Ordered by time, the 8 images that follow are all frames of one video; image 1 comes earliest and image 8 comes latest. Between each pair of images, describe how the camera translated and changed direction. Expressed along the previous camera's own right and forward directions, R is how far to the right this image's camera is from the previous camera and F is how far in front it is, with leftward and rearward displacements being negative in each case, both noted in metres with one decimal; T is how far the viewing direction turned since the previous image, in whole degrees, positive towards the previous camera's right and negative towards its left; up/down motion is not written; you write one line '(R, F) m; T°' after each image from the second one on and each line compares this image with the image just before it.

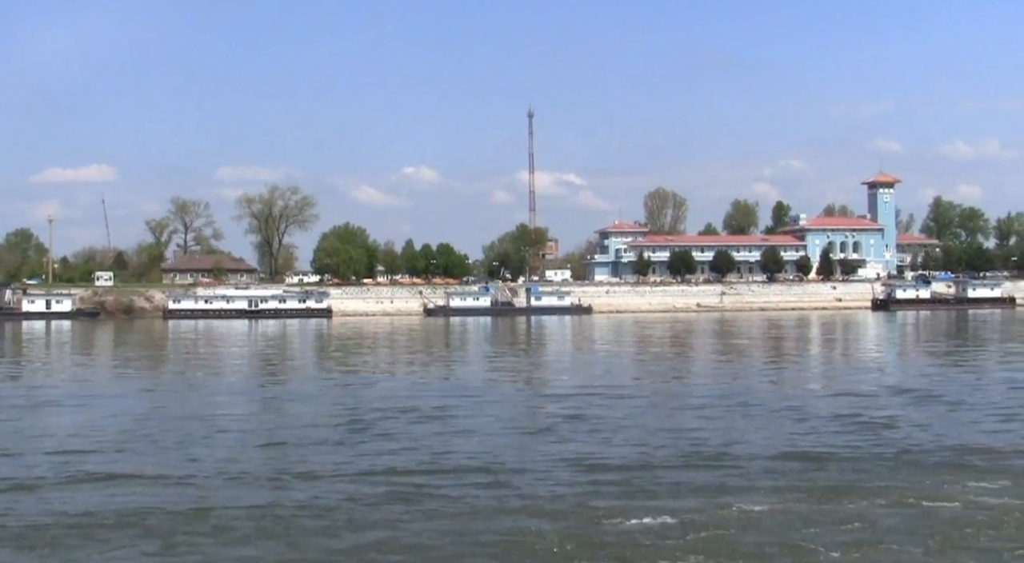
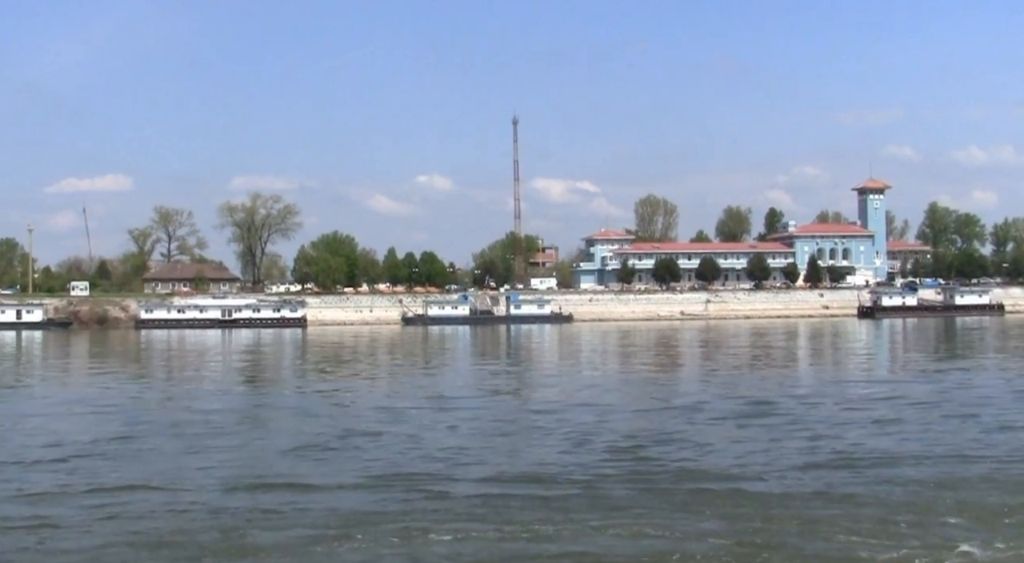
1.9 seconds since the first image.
(+1.7, 0.0) m; -2°
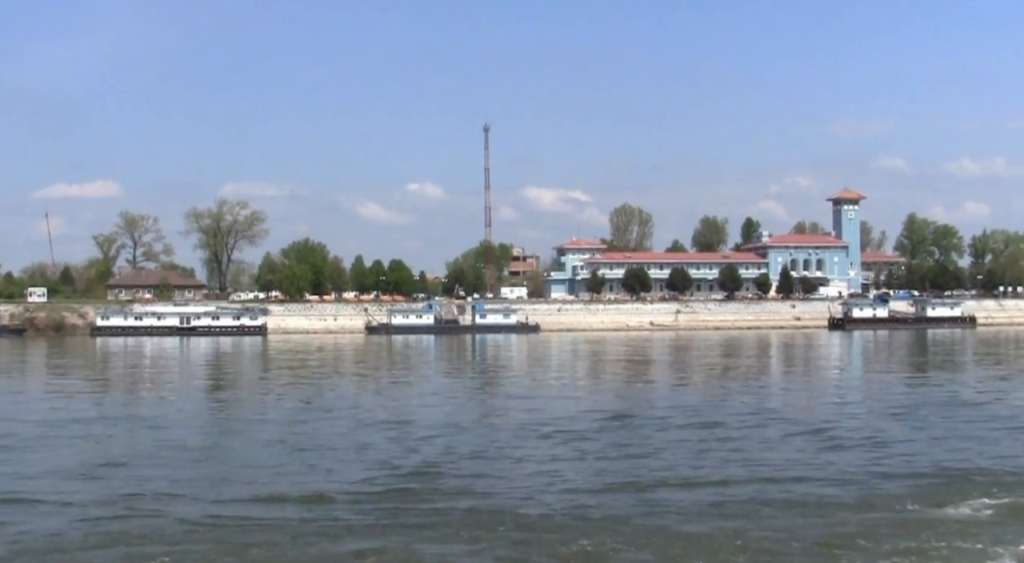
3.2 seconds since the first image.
(+1.3, +0.2) m; -1°
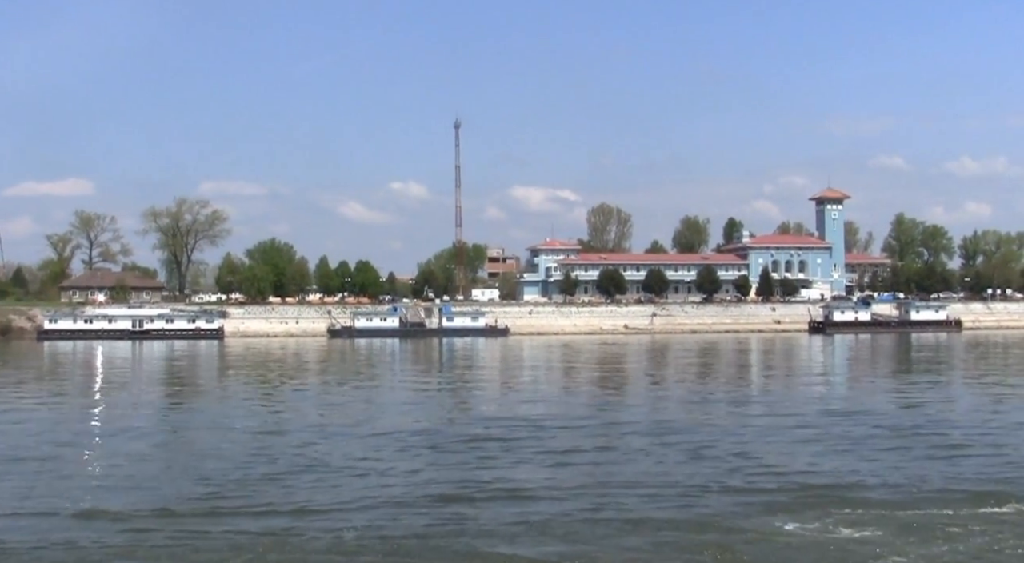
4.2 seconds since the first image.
(+0.9, +1.0) m; -1°
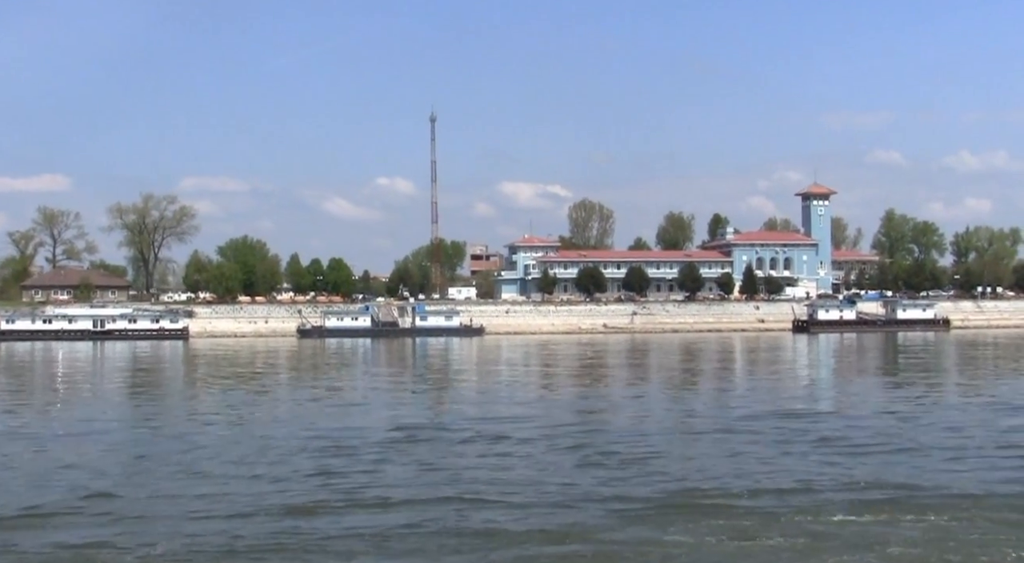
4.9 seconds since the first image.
(+0.7, +0.8) m; 0°
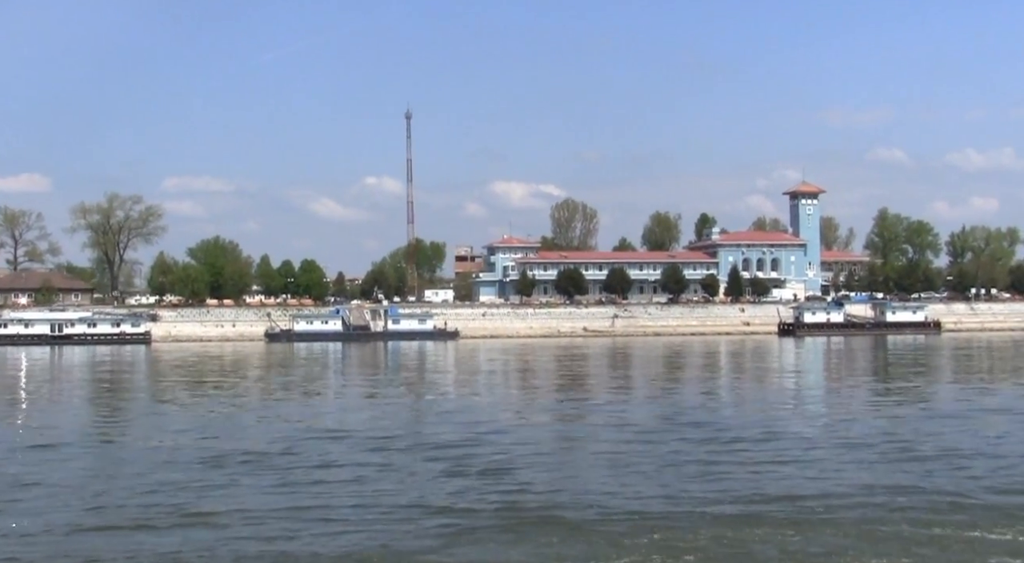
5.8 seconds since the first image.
(+0.8, +0.9) m; -1°
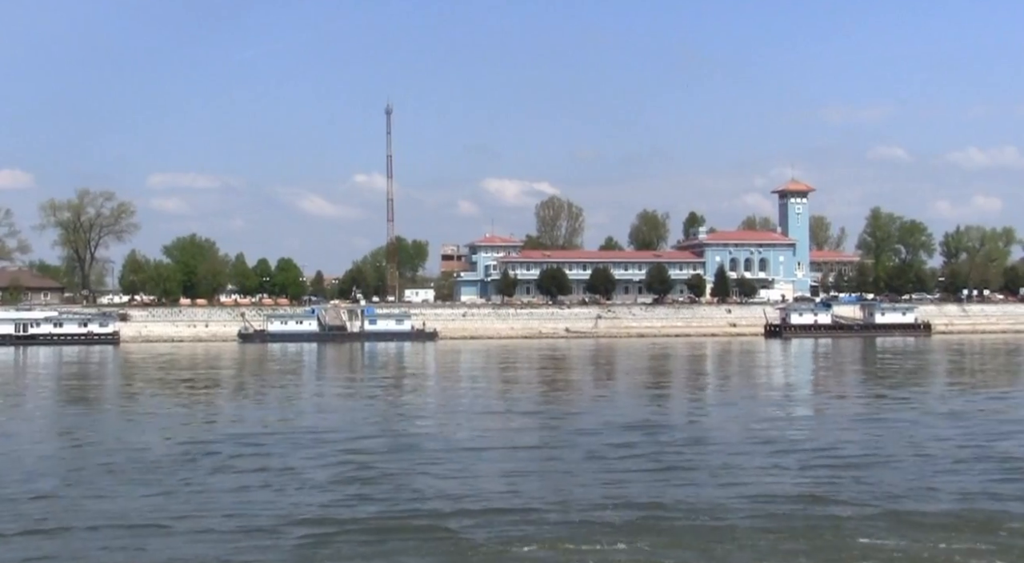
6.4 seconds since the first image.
(+0.6, +0.7) m; 0°
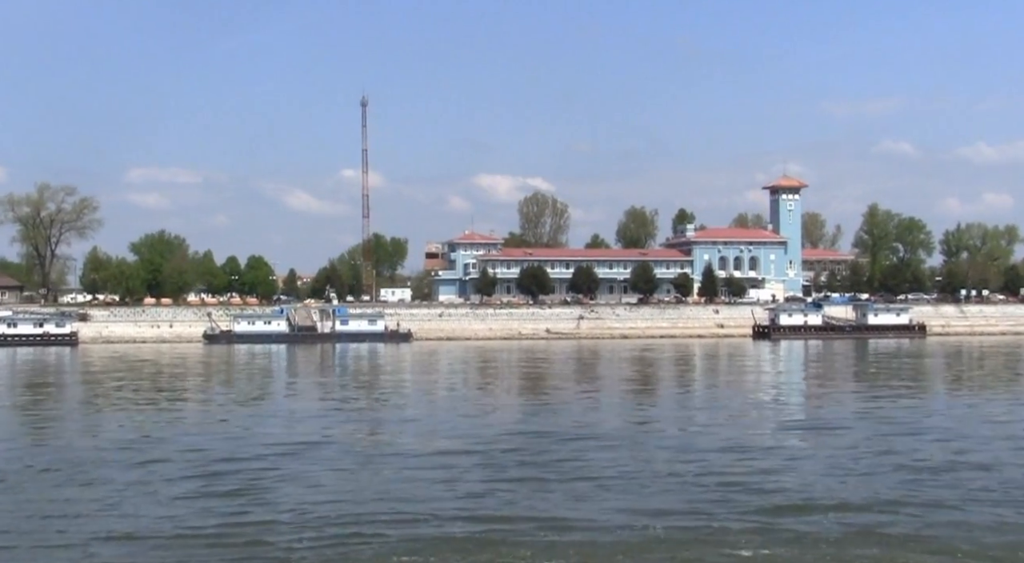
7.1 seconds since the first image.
(+0.6, +1.1) m; 0°
